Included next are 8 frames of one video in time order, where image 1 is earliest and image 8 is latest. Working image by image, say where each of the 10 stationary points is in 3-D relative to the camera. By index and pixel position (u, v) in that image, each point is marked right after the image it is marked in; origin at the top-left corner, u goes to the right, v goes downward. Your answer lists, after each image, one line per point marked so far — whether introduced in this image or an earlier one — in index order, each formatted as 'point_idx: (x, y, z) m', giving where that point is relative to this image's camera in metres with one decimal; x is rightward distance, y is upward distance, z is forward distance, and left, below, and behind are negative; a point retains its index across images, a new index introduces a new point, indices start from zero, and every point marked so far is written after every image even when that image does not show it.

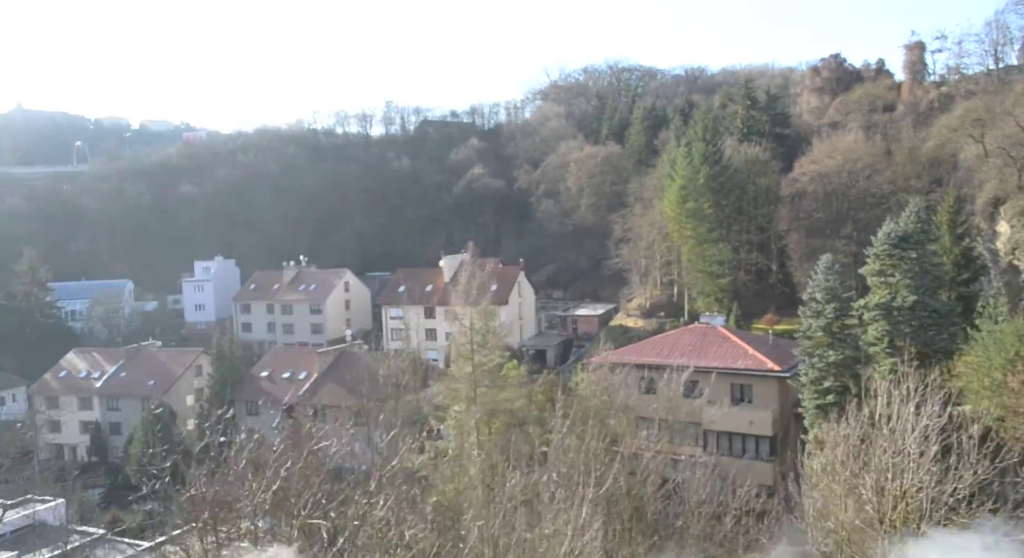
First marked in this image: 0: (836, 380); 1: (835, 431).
0: (+7.0, -2.2, +17.7) m
1: (+7.0, -3.2, +17.7) m
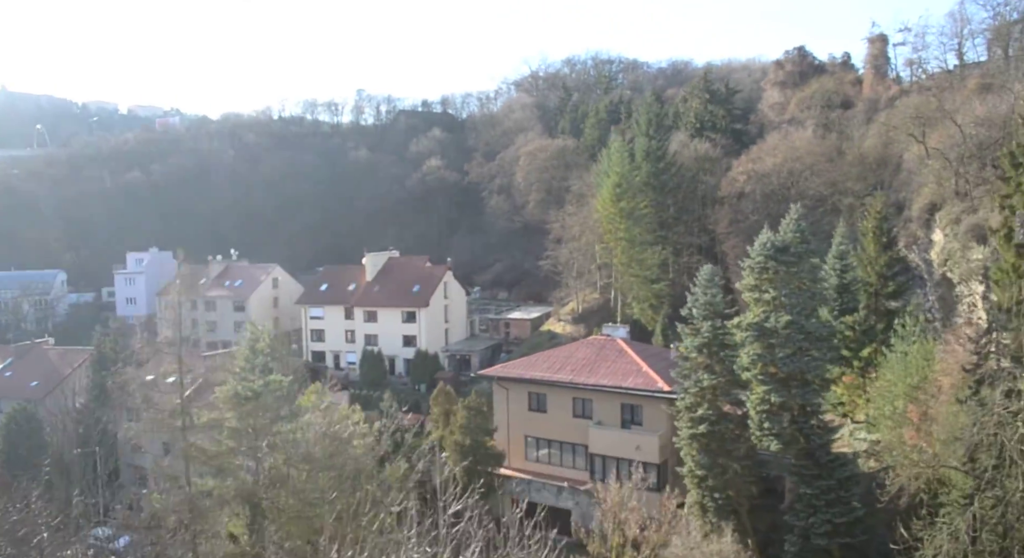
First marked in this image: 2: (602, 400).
0: (+3.8, -2.5, +15.7) m
1: (+3.8, -3.5, +15.7) m
2: (+2.2, -2.9, +19.9) m
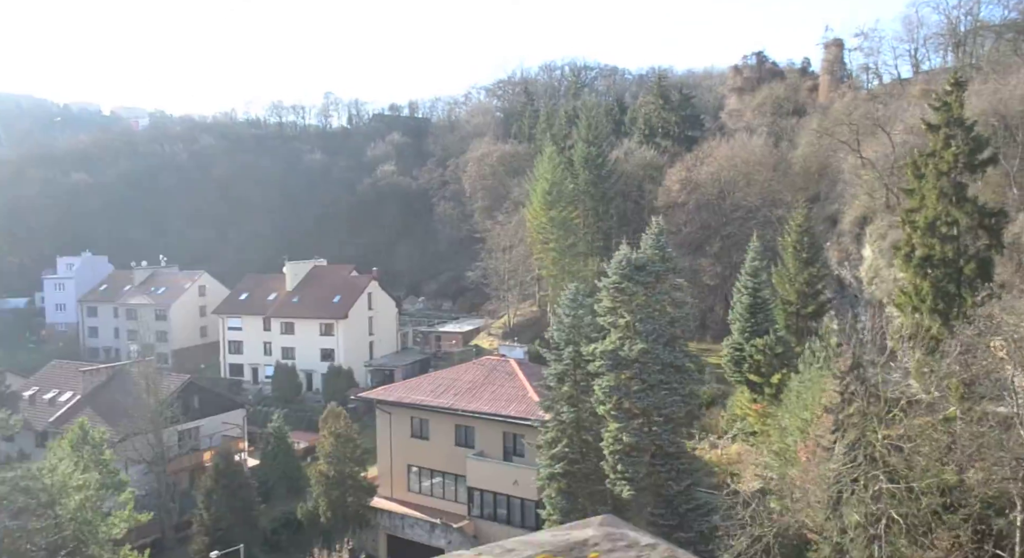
0: (+1.0, -2.8, +13.9) m
1: (+1.0, -3.9, +13.9) m
2: (-0.6, -3.3, +18.1) m
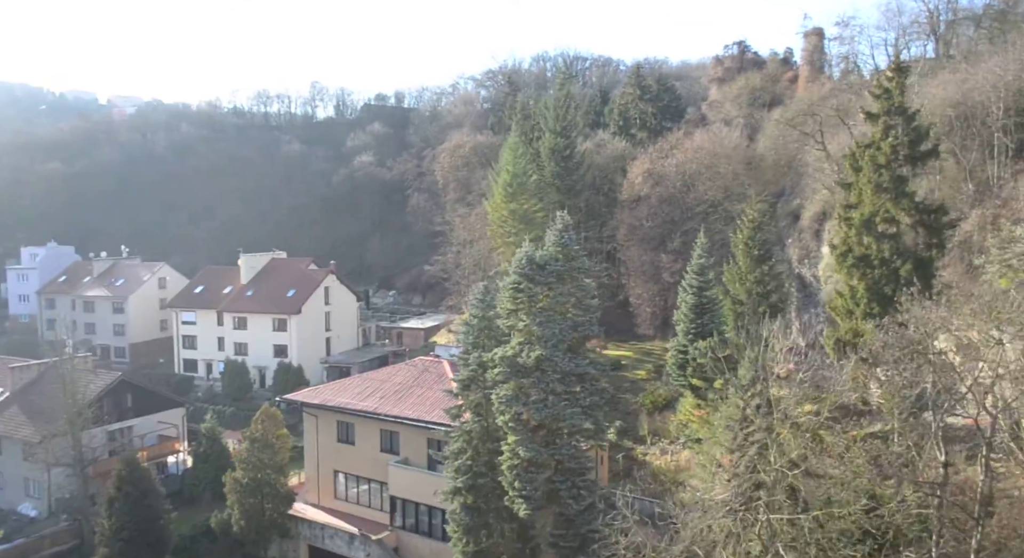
0: (-0.6, -2.8, +12.9) m
1: (-0.6, -3.8, +12.9) m
2: (-2.2, -3.2, +17.1) m
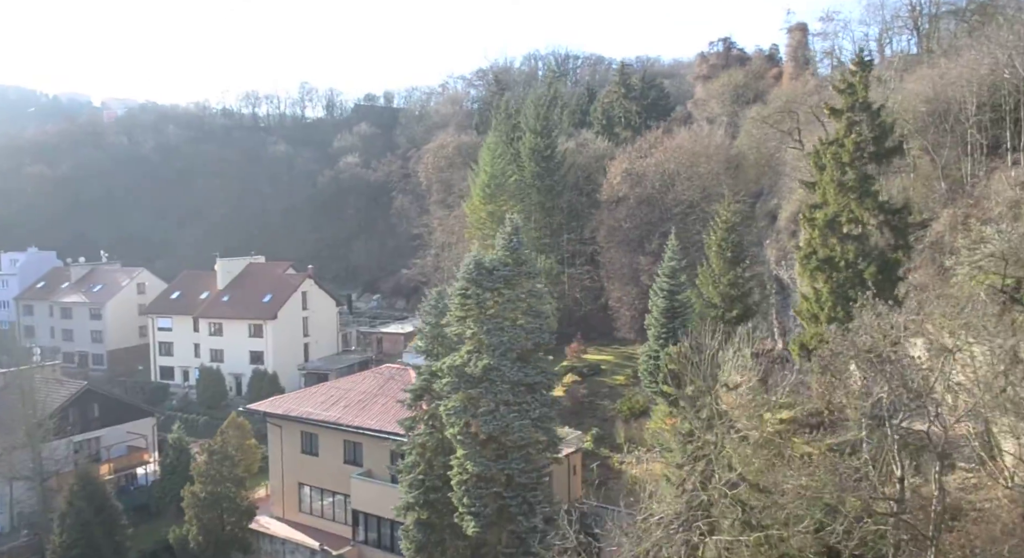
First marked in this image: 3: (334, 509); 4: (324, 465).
0: (-1.3, -2.9, +12.5) m
1: (-1.3, -4.0, +12.4) m
2: (-2.9, -3.3, +16.6) m
3: (-3.8, -4.9, +17.6) m
4: (-4.0, -4.0, +17.6) m
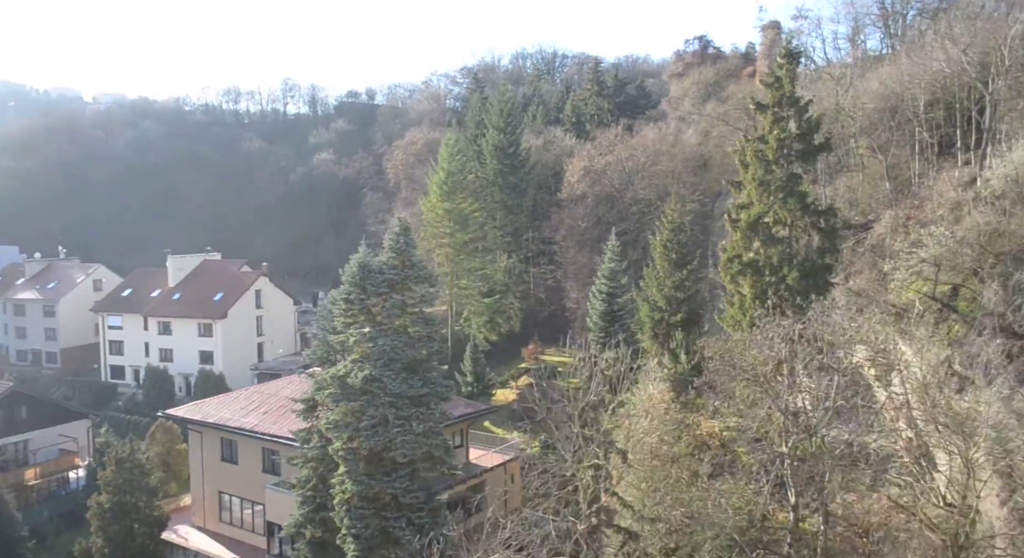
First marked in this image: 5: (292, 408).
0: (-2.8, -2.9, +11.7) m
1: (-2.8, -4.0, +11.6) m
2: (-4.4, -3.3, +15.8) m
3: (-5.3, -4.9, +16.7) m
4: (-5.5, -4.0, +16.8) m
5: (-4.4, -2.5, +16.6) m
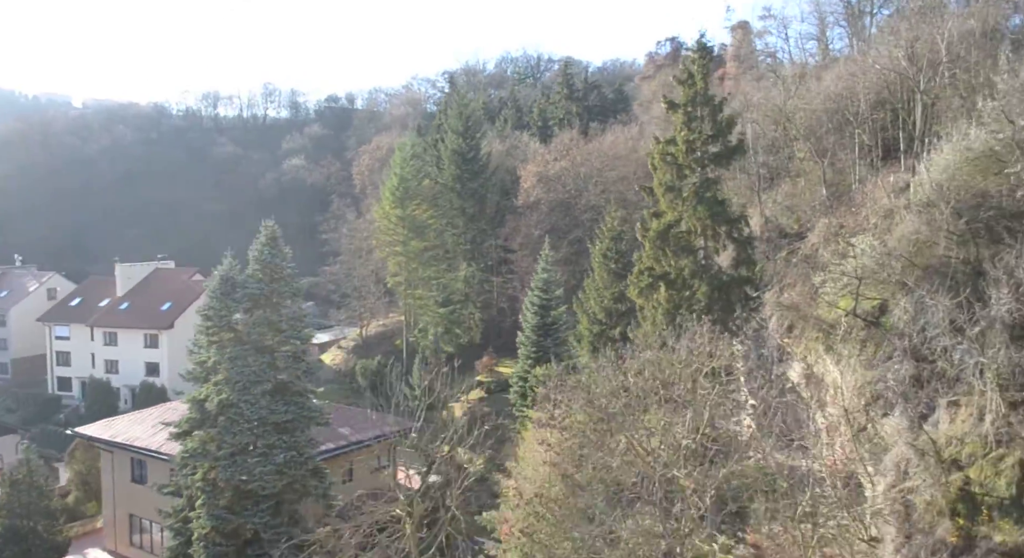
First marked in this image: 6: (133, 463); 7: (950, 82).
0: (-4.2, -3.1, +10.7) m
1: (-4.2, -4.2, +10.7) m
2: (-5.8, -3.5, +14.9) m
3: (-6.7, -5.1, +15.8) m
4: (-6.9, -4.2, +15.8) m
5: (-5.8, -2.8, +15.6) m
6: (-7.4, -3.6, +16.1) m
7: (+7.0, +3.2, +13.2) m
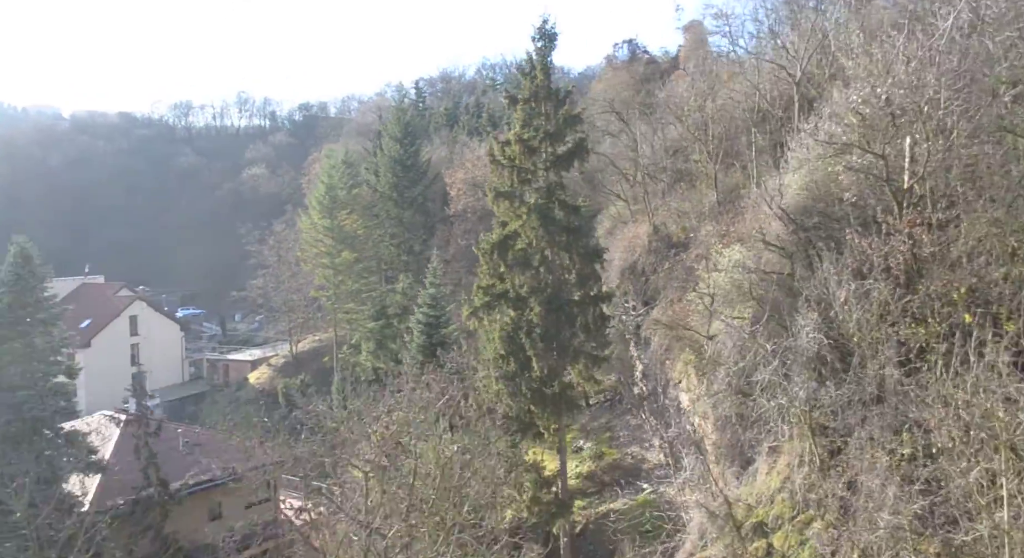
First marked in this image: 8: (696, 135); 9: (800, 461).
0: (-6.3, -3.4, +9.4) m
1: (-6.3, -4.4, +9.4) m
2: (-7.9, -3.9, +13.6) m
3: (-8.8, -5.5, +14.5) m
4: (-9.0, -4.5, +14.5) m
5: (-7.9, -3.1, +14.3) m
6: (-9.5, -4.0, +14.8) m
7: (+4.9, +3.0, +11.9) m
8: (+3.3, +2.5, +14.2) m
9: (+2.1, -1.4, +6.1) m
